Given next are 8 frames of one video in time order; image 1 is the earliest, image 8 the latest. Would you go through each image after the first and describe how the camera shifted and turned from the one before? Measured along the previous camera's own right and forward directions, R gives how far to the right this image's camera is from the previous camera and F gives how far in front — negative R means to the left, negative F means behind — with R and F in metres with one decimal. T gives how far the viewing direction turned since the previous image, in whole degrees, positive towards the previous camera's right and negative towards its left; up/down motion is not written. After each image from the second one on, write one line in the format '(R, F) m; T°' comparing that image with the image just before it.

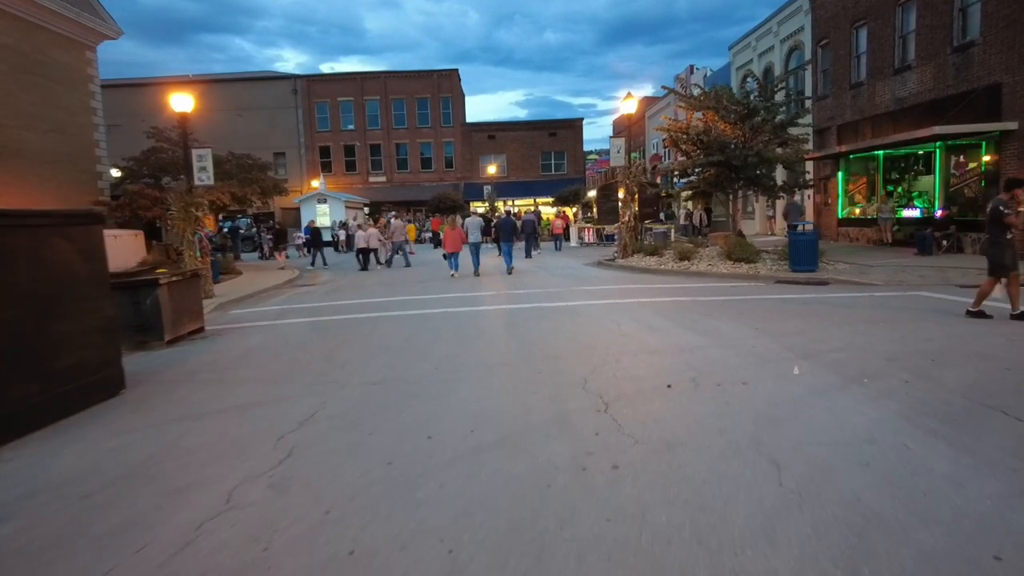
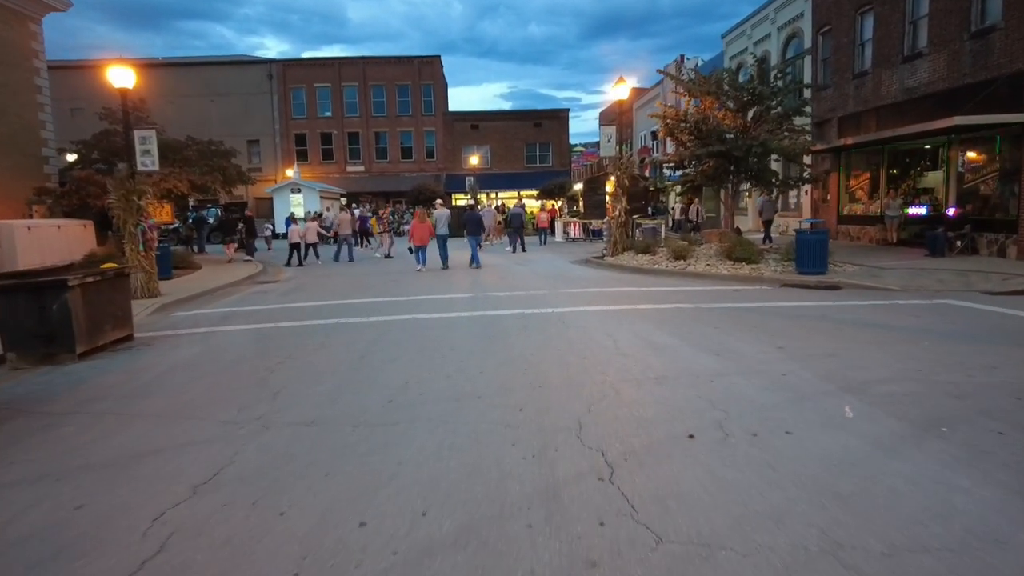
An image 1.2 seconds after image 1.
(+0.1, +1.5) m; +1°
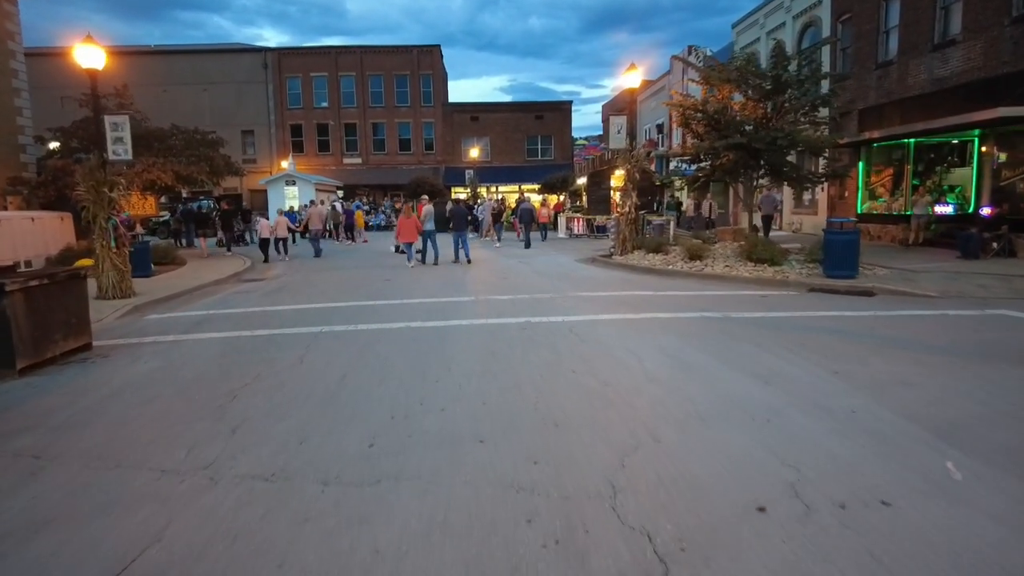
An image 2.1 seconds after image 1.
(-0.1, +1.1) m; 0°
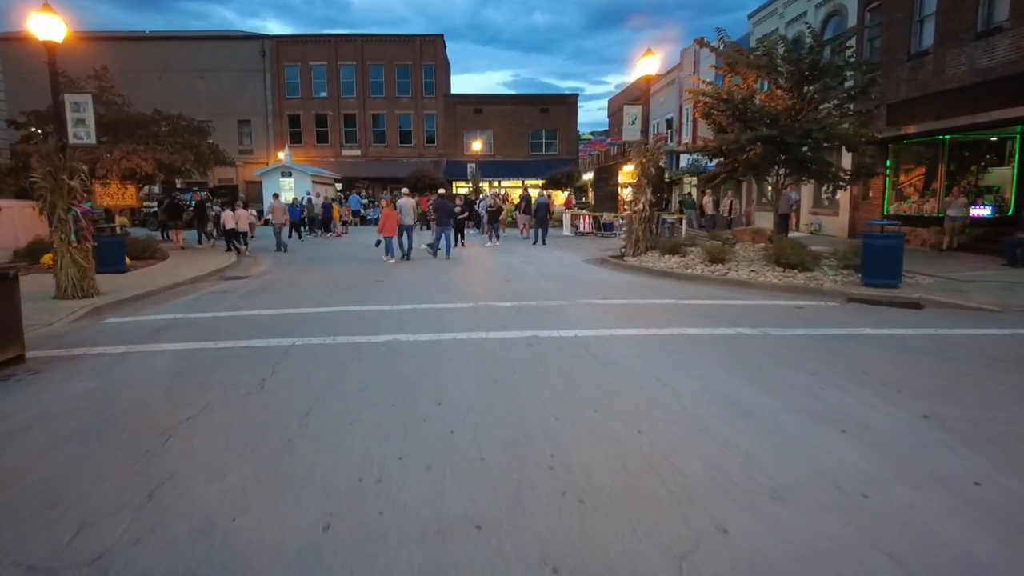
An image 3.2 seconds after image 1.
(-0.1, +1.3) m; 0°
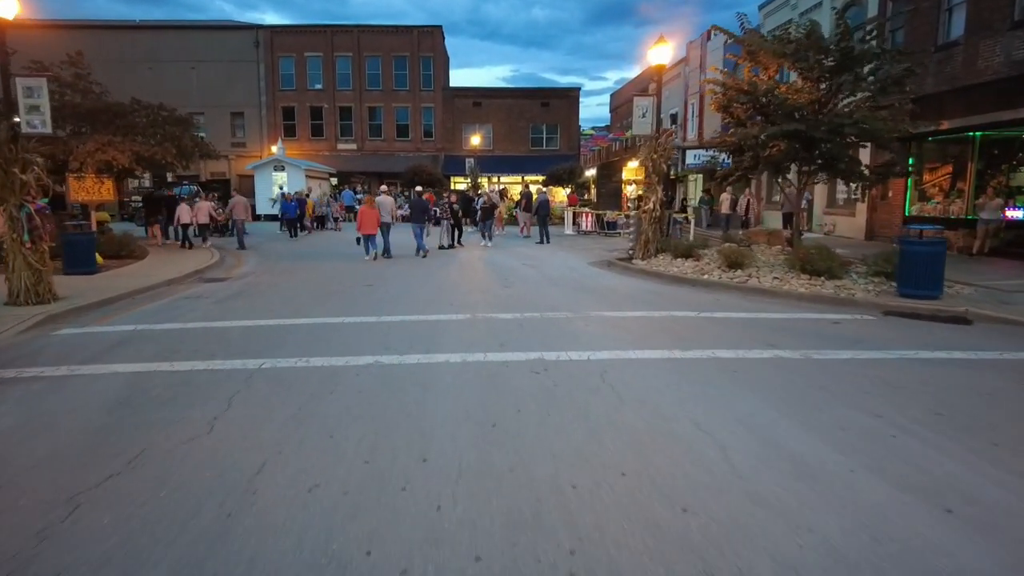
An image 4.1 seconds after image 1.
(0.0, +1.1) m; 0°
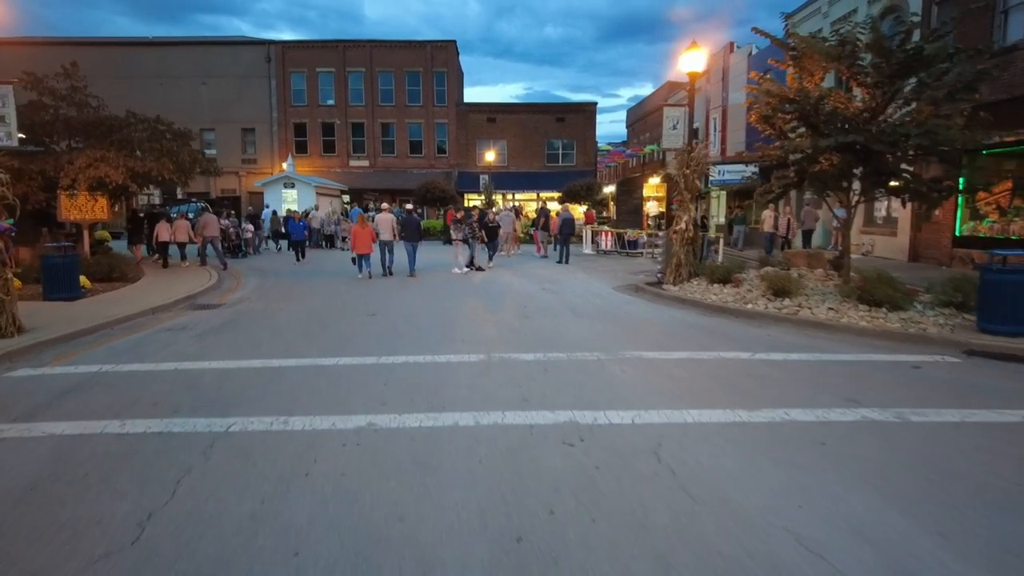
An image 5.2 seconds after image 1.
(-0.1, +1.3) m; -1°
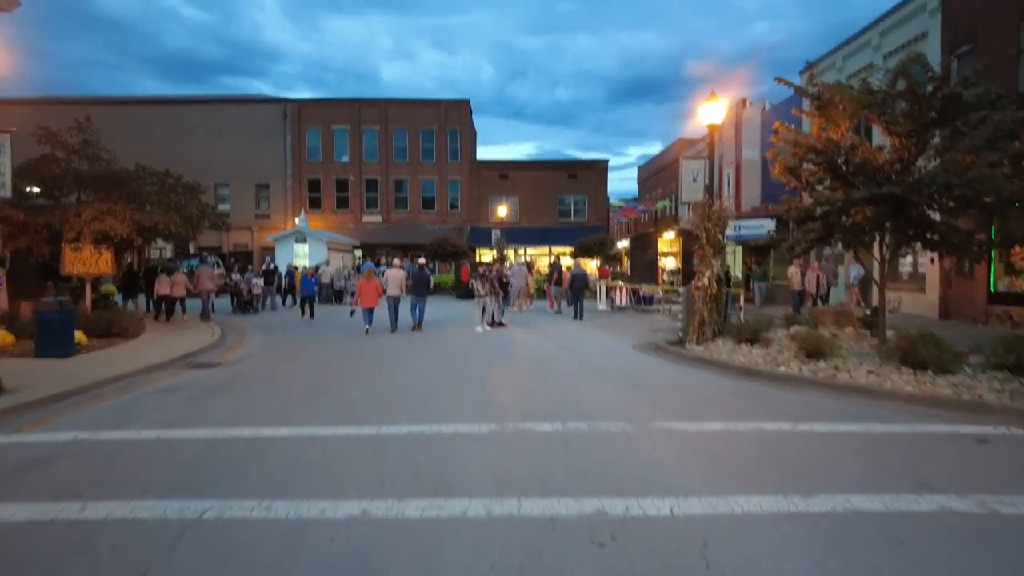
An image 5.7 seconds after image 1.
(-0.1, +0.7) m; -1°
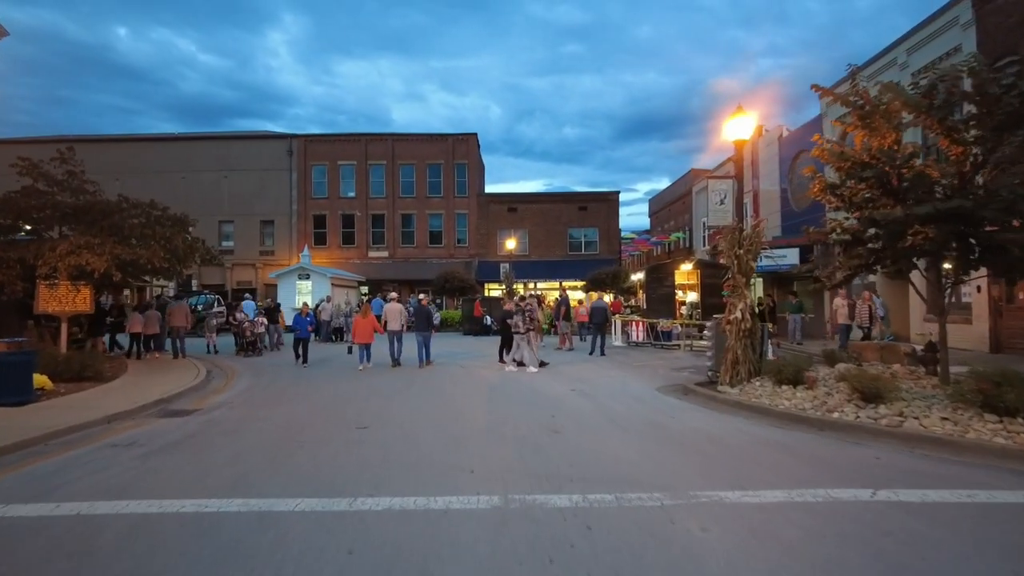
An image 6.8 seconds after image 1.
(0.0, +1.4) m; -1°
